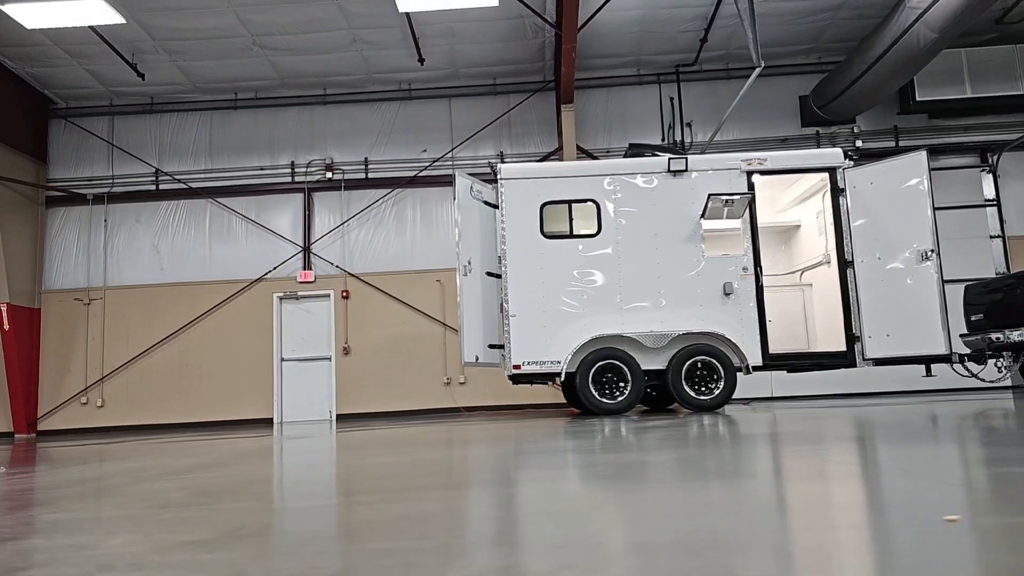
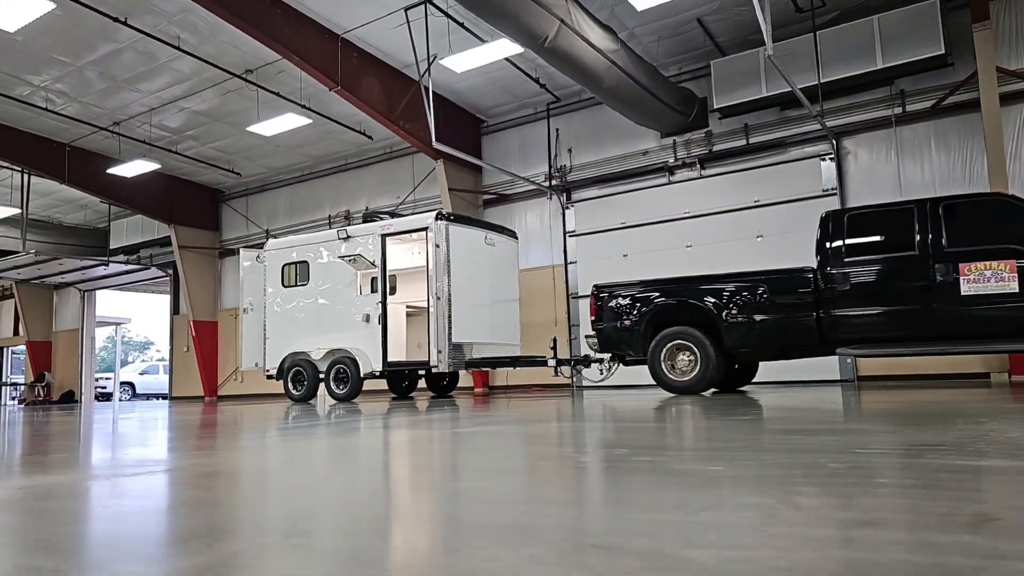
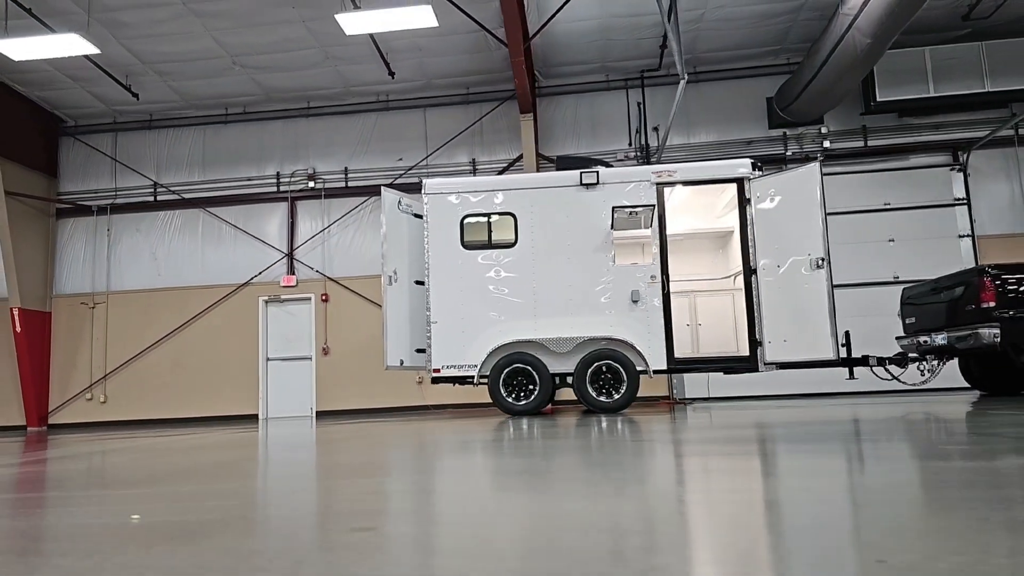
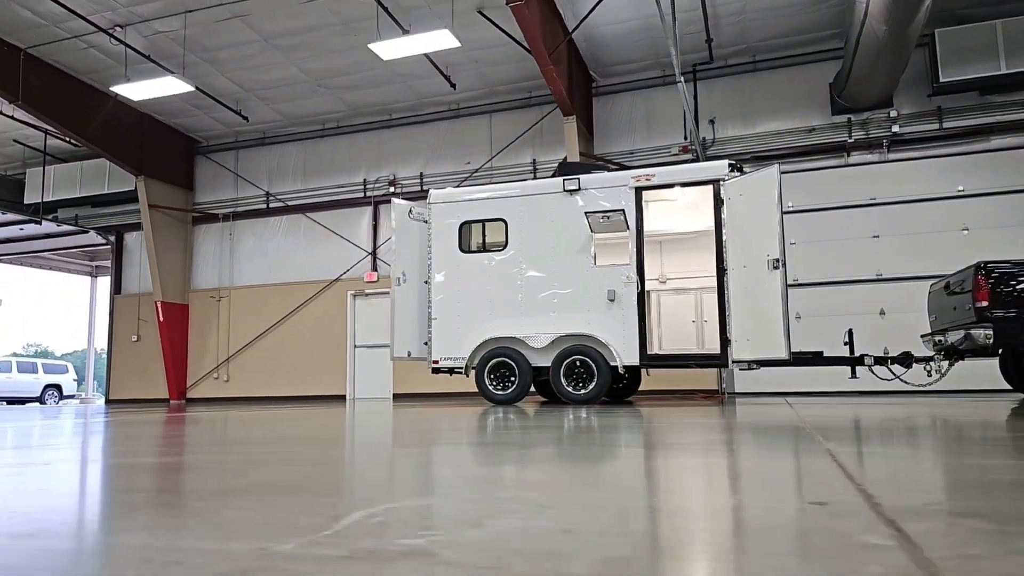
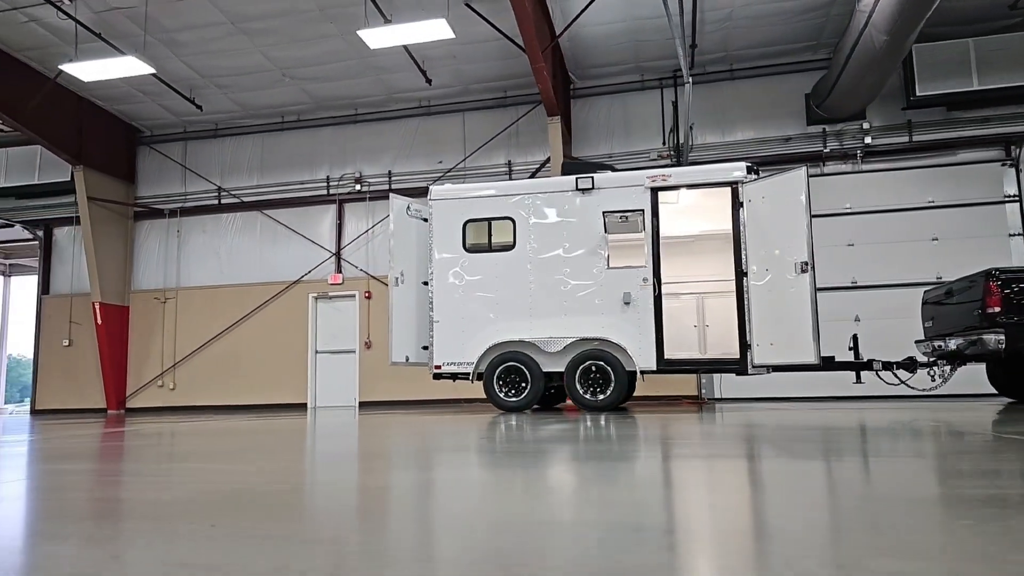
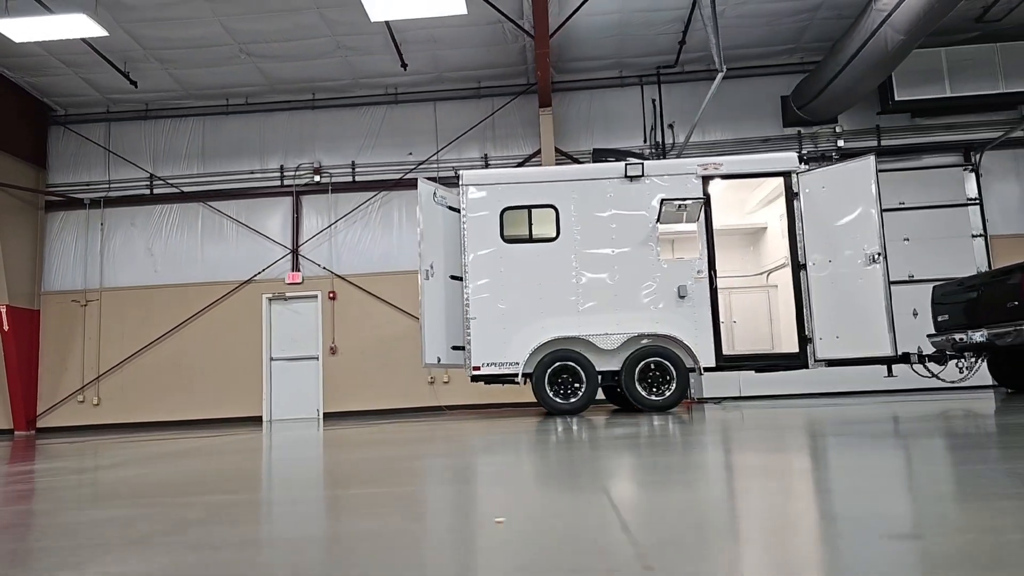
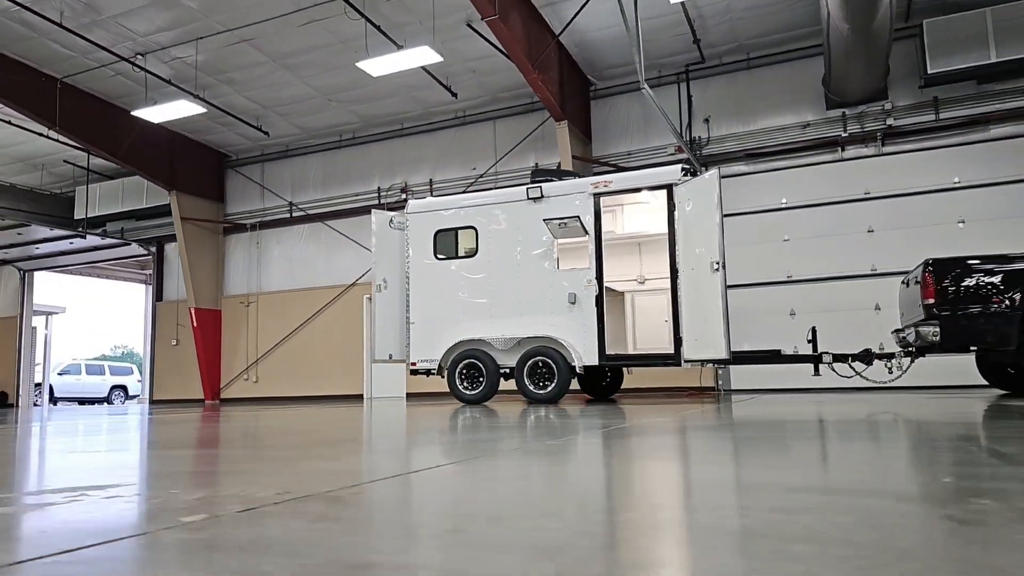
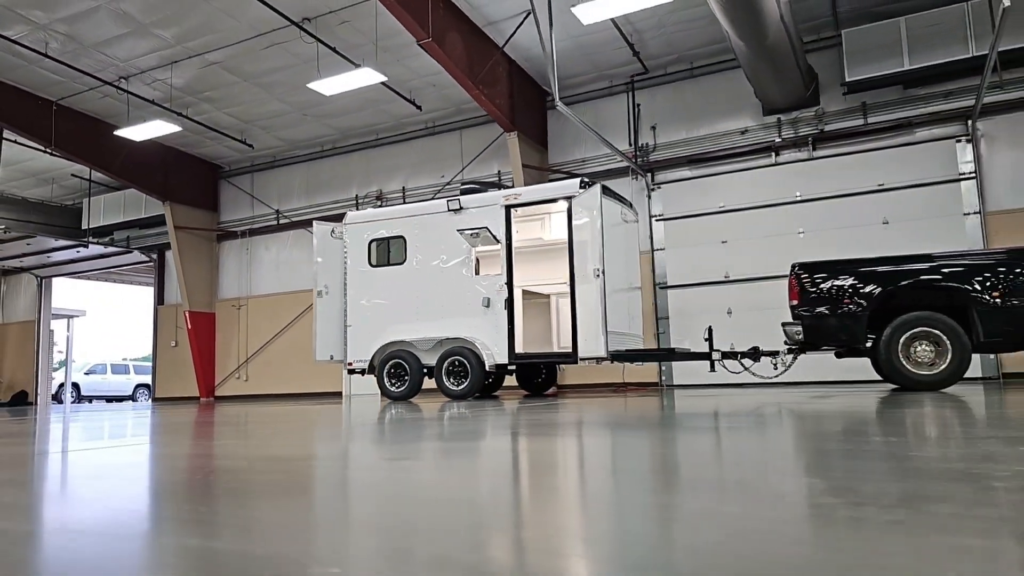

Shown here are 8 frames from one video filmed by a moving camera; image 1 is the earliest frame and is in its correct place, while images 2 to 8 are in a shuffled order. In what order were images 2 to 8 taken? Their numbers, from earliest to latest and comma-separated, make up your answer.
6, 3, 5, 4, 7, 8, 2
